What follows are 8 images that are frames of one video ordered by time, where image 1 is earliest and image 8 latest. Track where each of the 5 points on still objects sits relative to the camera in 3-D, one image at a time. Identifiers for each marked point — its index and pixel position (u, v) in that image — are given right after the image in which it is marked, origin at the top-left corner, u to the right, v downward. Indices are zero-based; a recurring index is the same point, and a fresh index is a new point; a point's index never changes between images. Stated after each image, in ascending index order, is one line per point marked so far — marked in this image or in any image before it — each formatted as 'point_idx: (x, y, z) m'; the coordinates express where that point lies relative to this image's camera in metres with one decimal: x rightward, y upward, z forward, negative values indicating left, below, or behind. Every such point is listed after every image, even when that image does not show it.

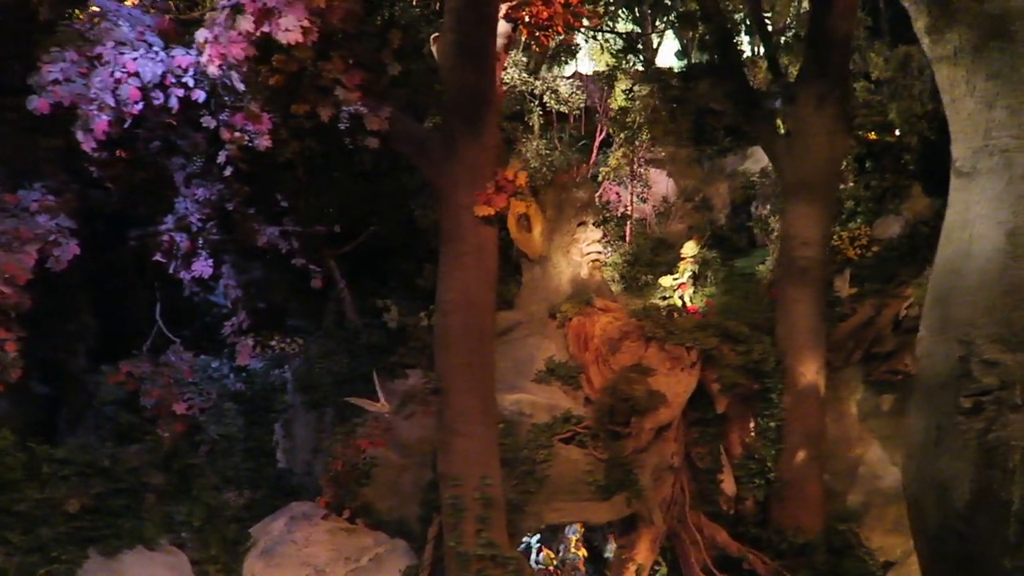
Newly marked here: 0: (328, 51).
0: (-0.9, +1.1, +3.8) m
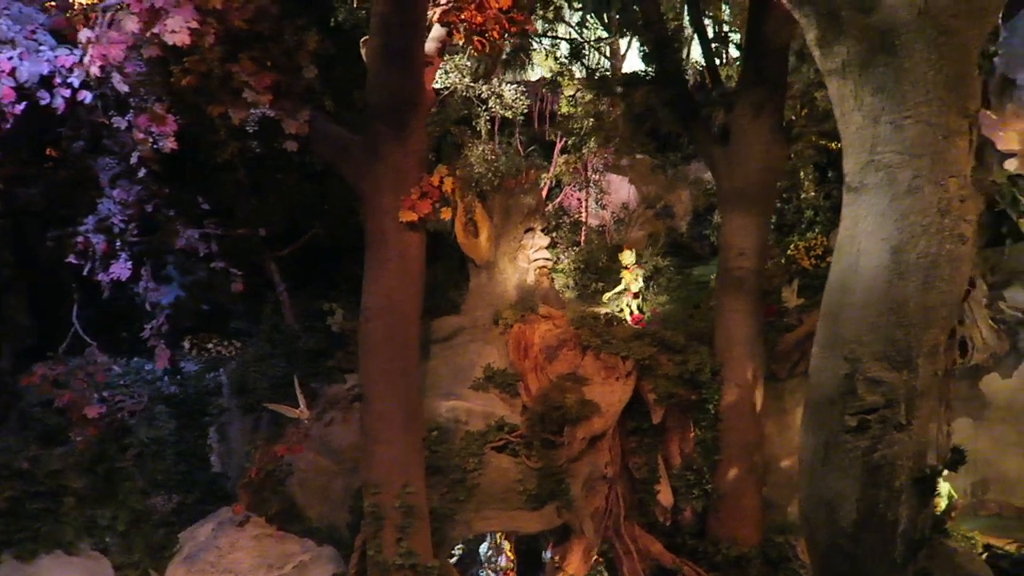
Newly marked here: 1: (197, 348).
0: (-1.3, +1.1, +3.7) m
1: (-2.4, -0.5, +6.1) m
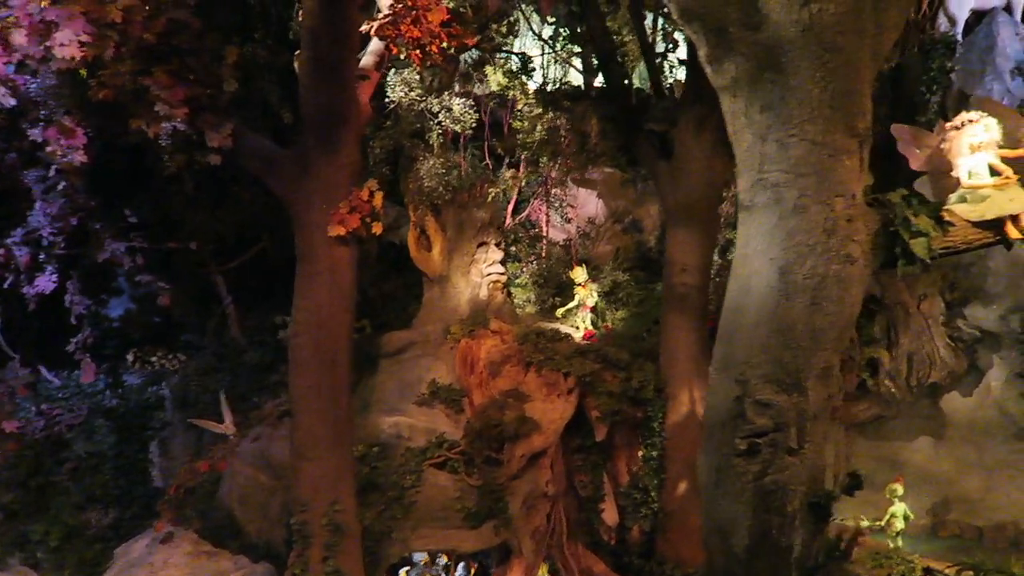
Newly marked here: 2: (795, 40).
0: (-1.7, +1.0, +3.7) m
1: (-2.8, -0.5, +6.0) m
2: (+0.9, +0.8, +2.6) m
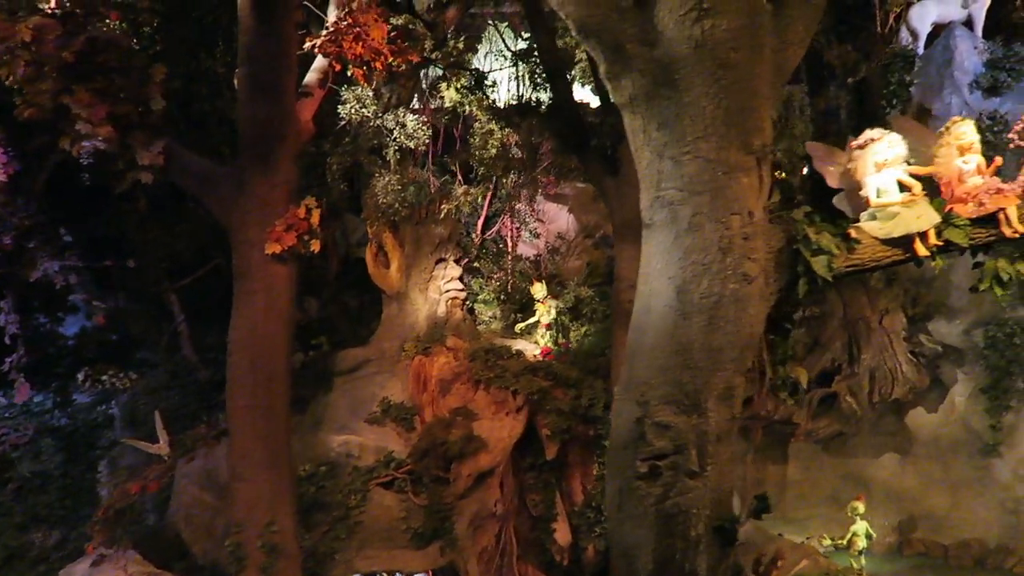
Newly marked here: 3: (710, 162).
0: (-2.0, +0.9, +3.7) m
1: (-3.1, -0.7, +6.0) m
2: (+0.6, +0.7, +2.6) m
3: (+0.6, +0.4, +2.5) m
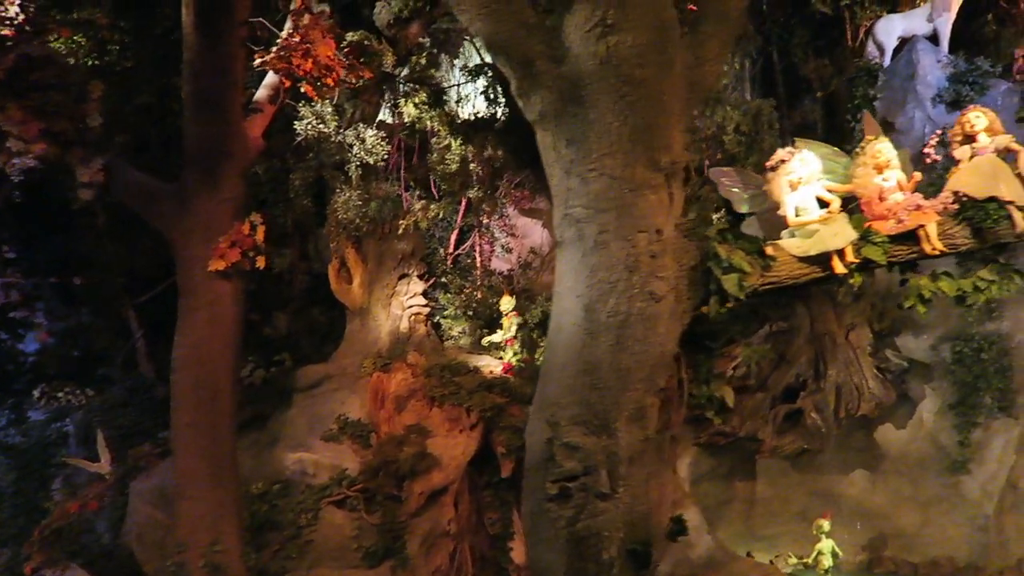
0: (-2.3, +0.9, +3.7) m
1: (-3.4, -0.8, +6.0) m
2: (+0.3, +0.7, +2.5) m
3: (+0.3, +0.3, +2.5) m
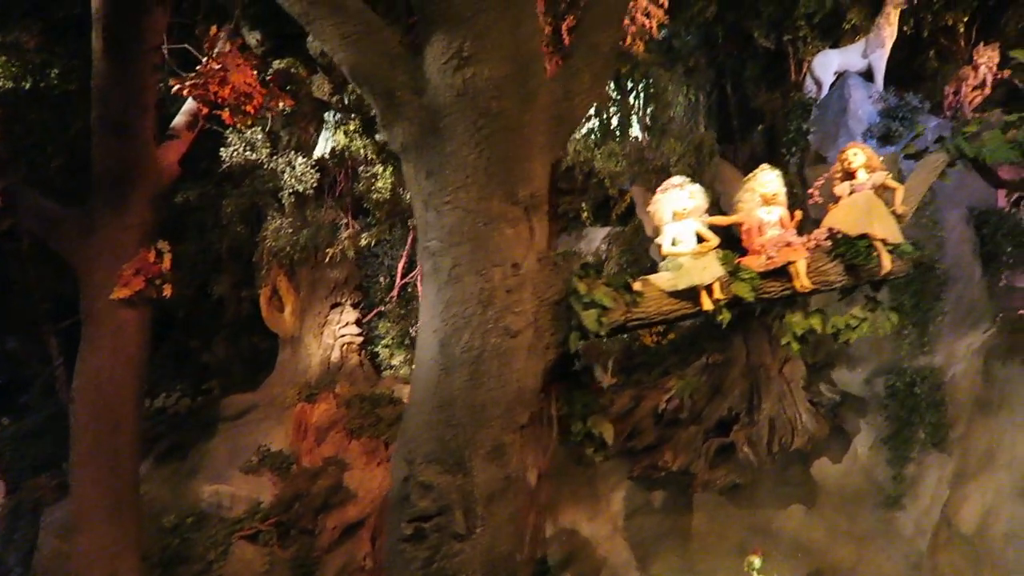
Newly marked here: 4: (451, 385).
0: (-2.8, +0.7, +3.6) m
1: (-3.9, -1.0, +5.8) m
2: (-0.2, +0.6, +2.5) m
3: (-0.1, +0.2, +2.5) m
4: (-0.2, -0.3, +2.5) m
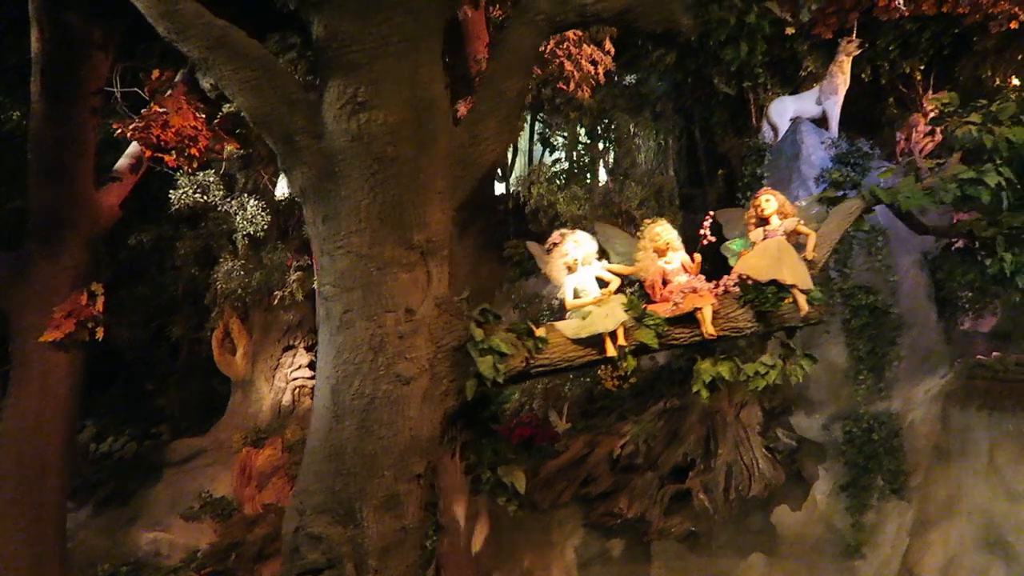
0: (-3.1, +0.5, +3.6) m
1: (-4.3, -1.3, +5.7) m
2: (-0.5, +0.4, +2.5) m
3: (-0.5, +0.1, +2.5) m
4: (-0.5, -0.4, +2.5) m
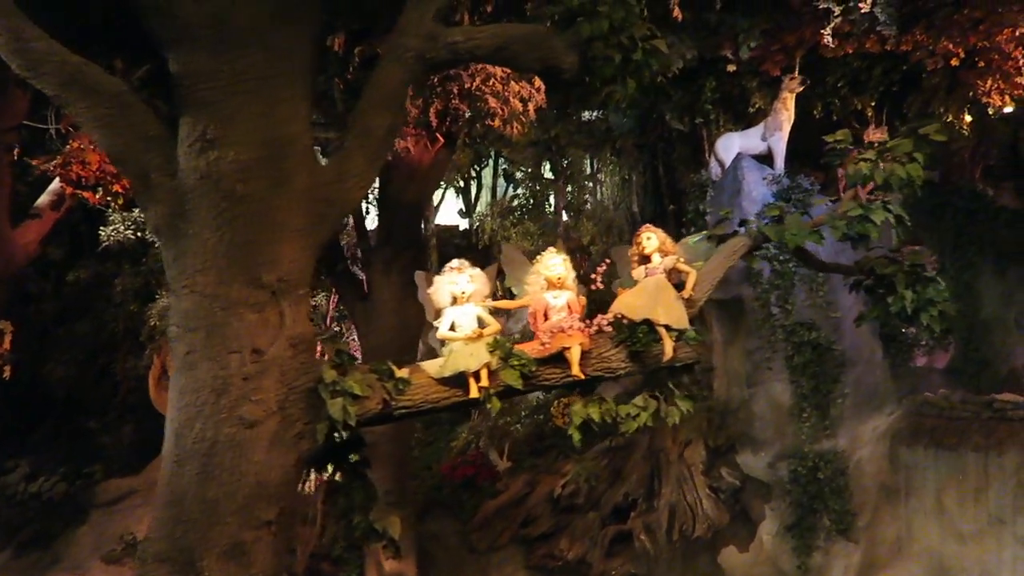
0: (-3.6, +0.4, +3.6) m
1: (-4.7, -1.5, +5.6) m
2: (-1.0, +0.3, +2.5) m
3: (-0.9, 0.0, +2.4) m
4: (-1.0, -0.6, +2.4) m
